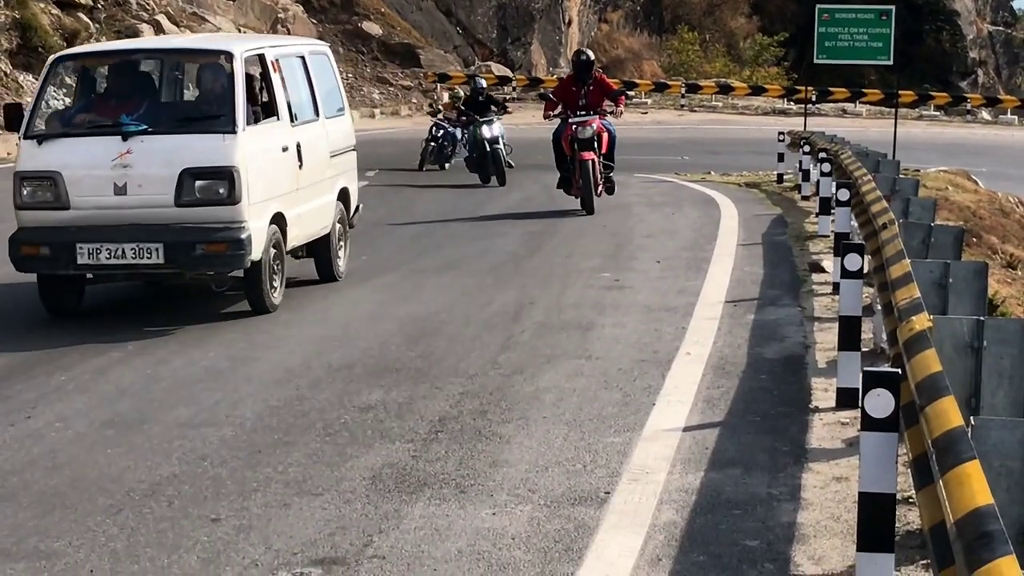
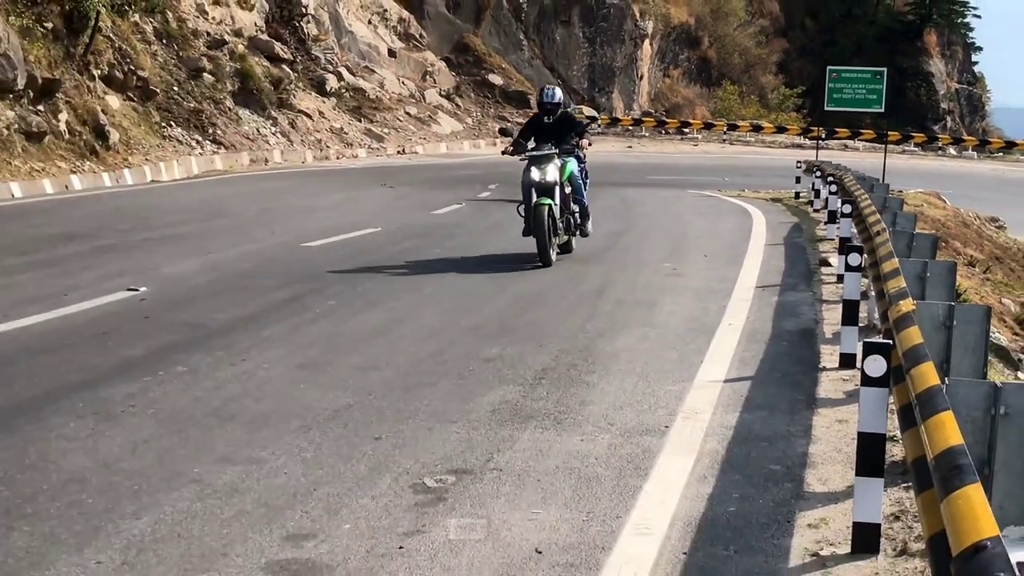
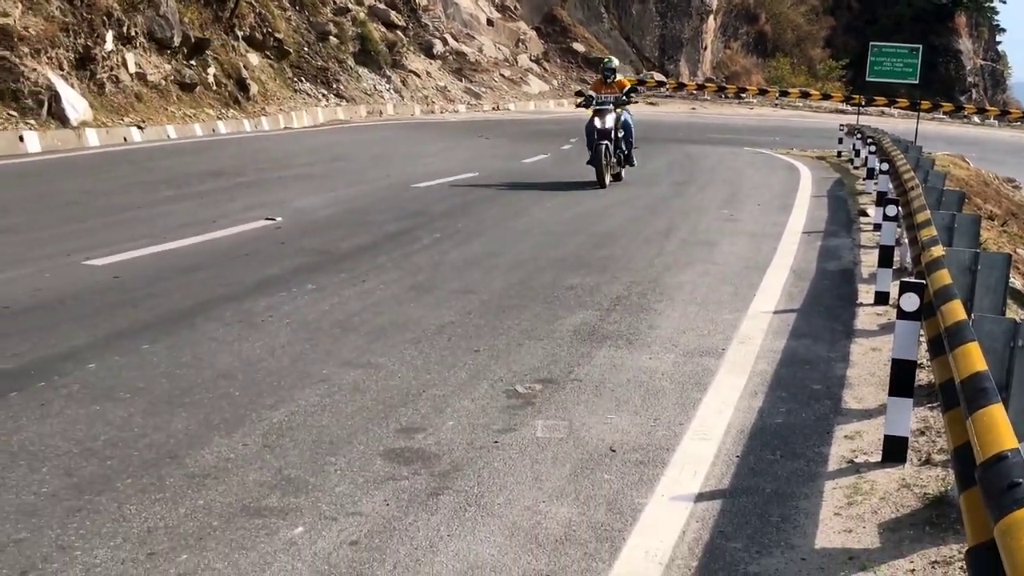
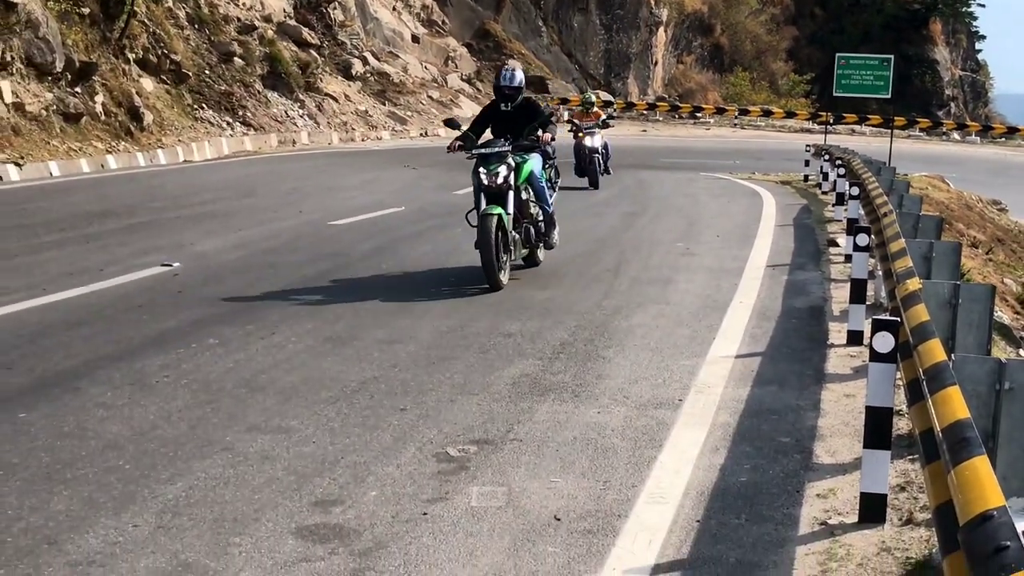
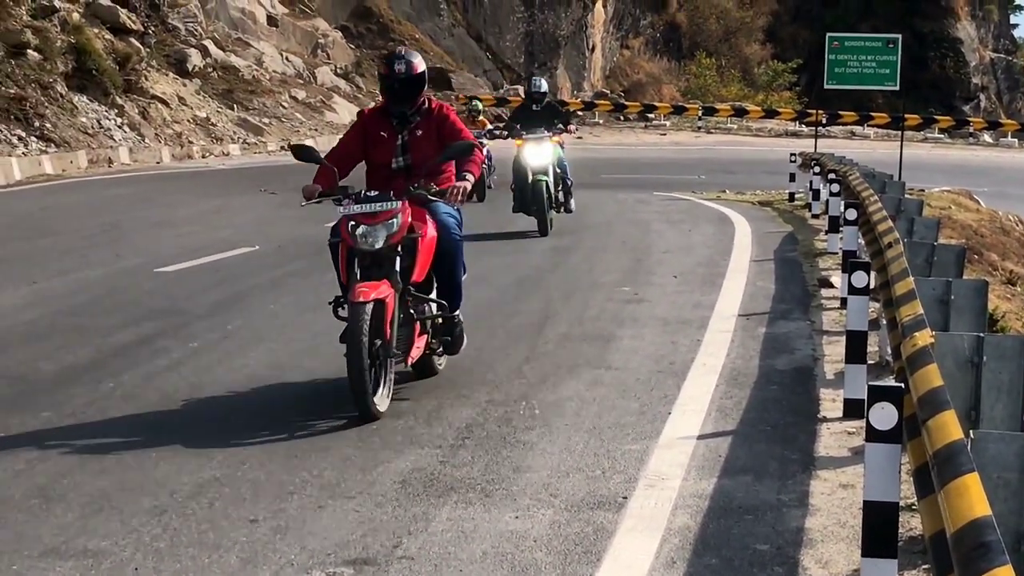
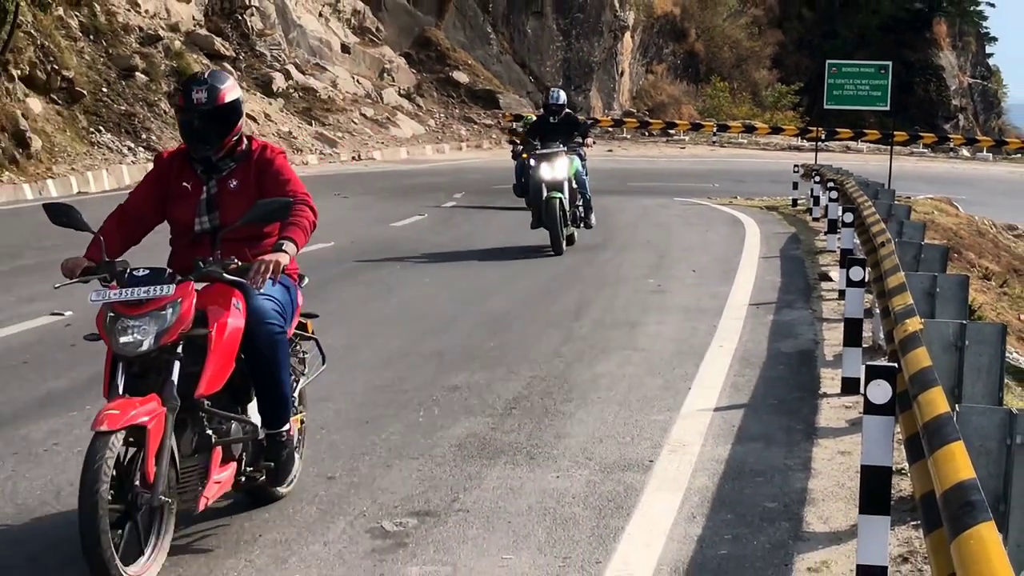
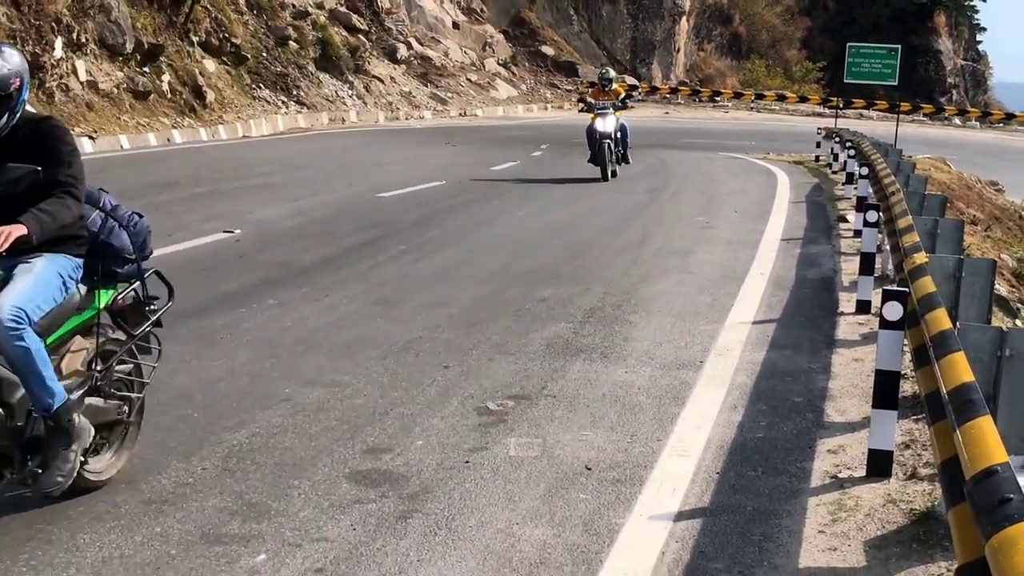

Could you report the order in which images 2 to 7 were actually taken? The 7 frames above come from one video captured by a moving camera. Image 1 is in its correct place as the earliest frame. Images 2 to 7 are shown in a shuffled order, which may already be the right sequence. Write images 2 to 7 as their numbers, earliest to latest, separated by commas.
5, 6, 2, 4, 7, 3
